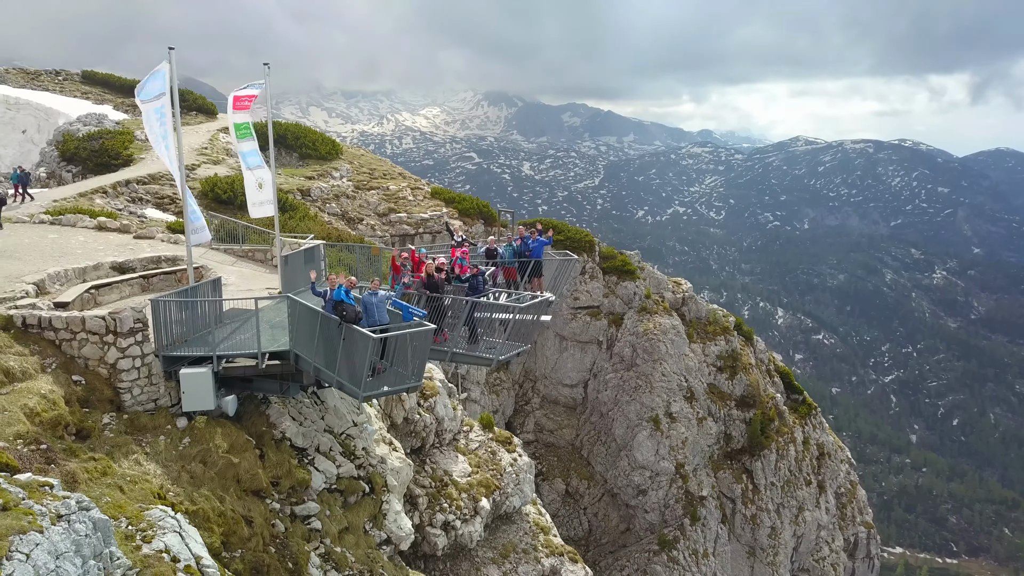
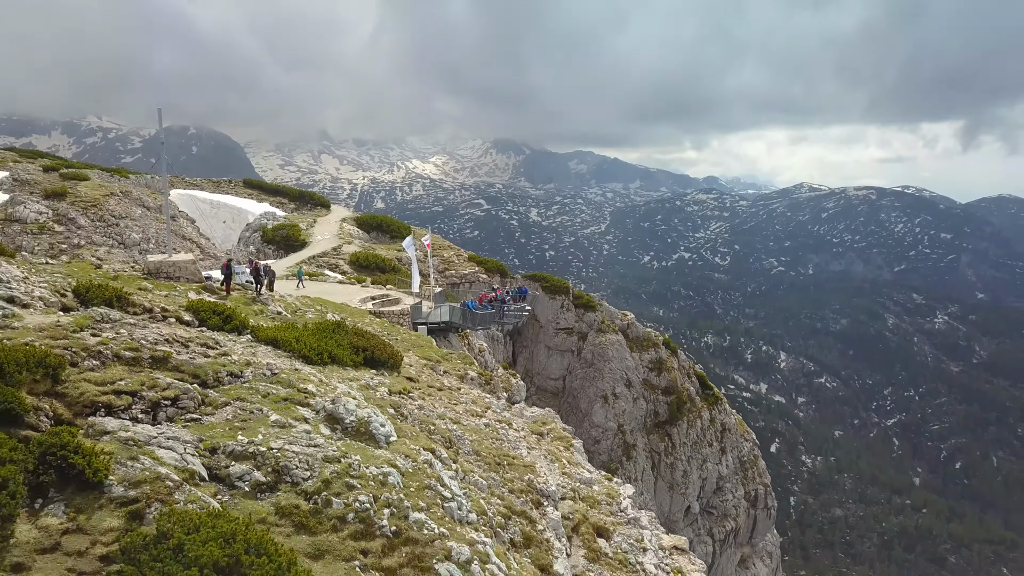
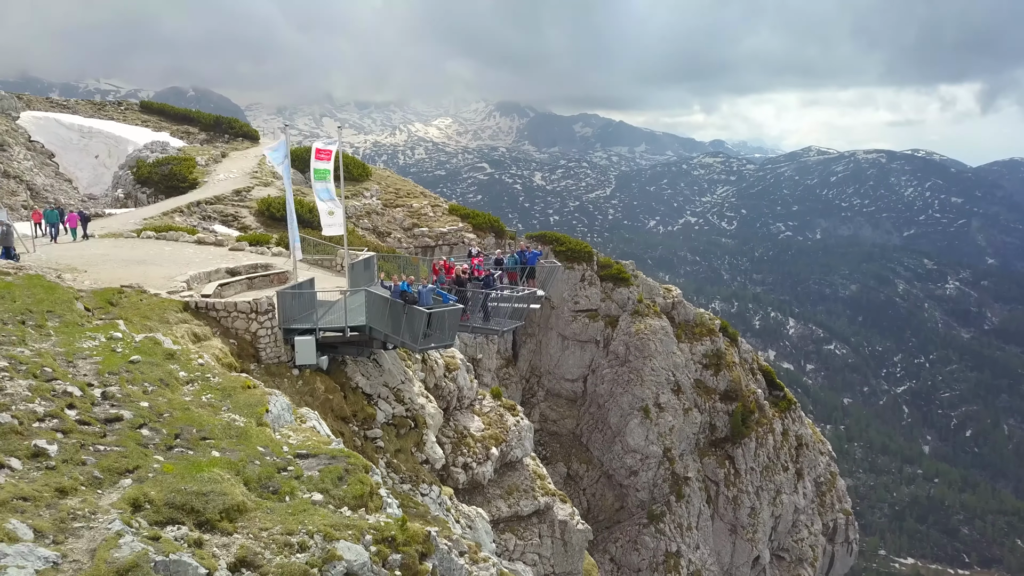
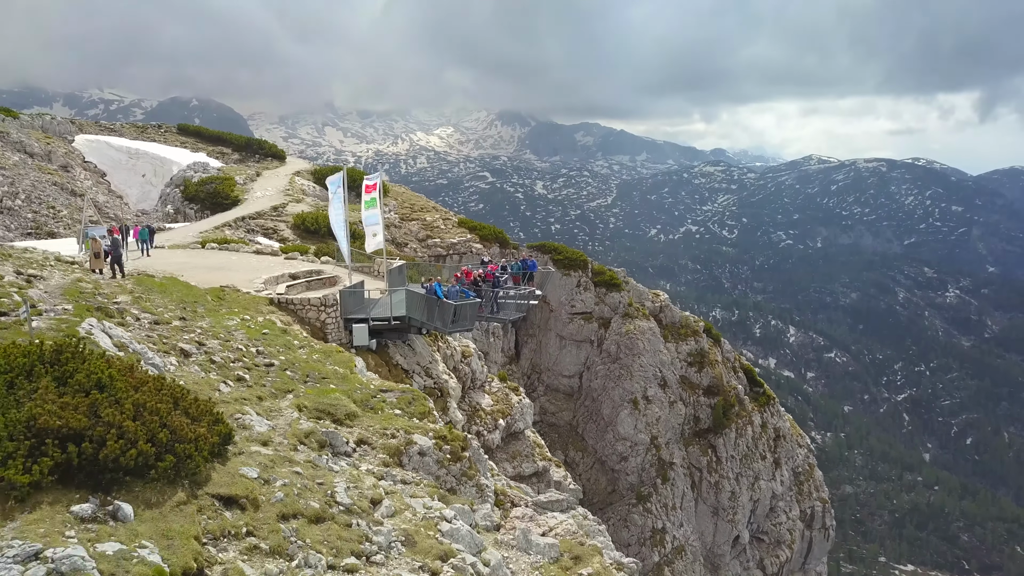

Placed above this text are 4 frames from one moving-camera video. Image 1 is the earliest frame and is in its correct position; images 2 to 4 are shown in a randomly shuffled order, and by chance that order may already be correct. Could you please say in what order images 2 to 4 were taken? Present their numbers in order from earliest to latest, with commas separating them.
3, 4, 2
